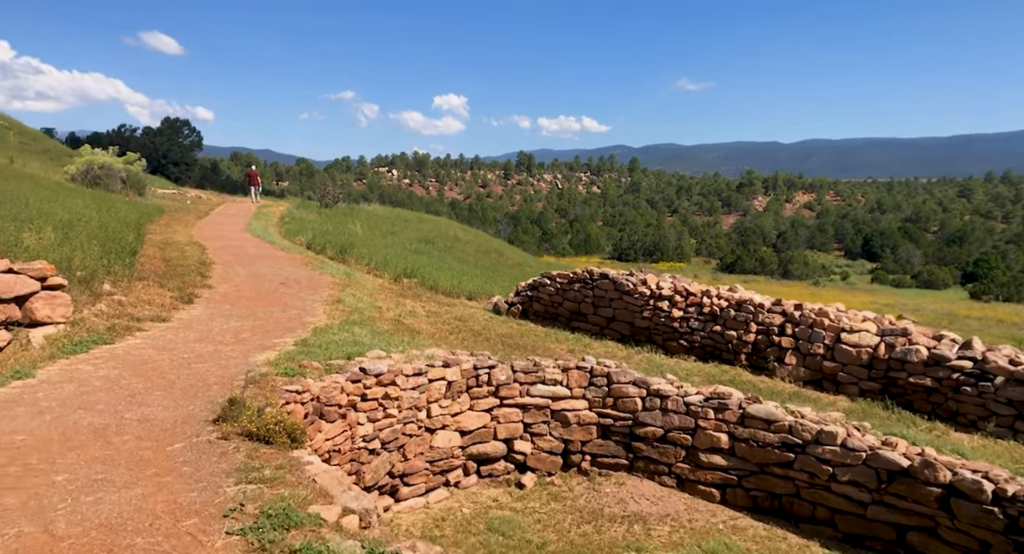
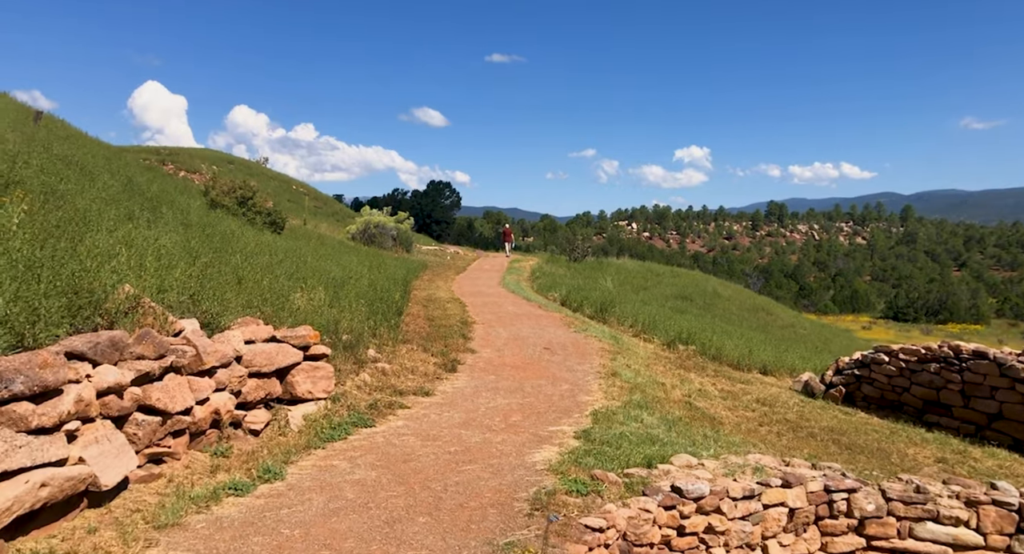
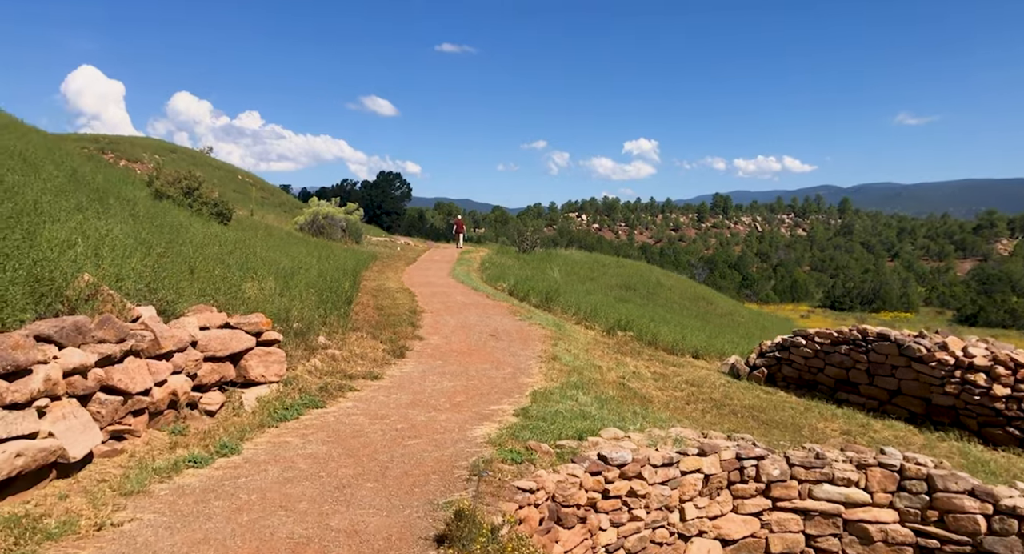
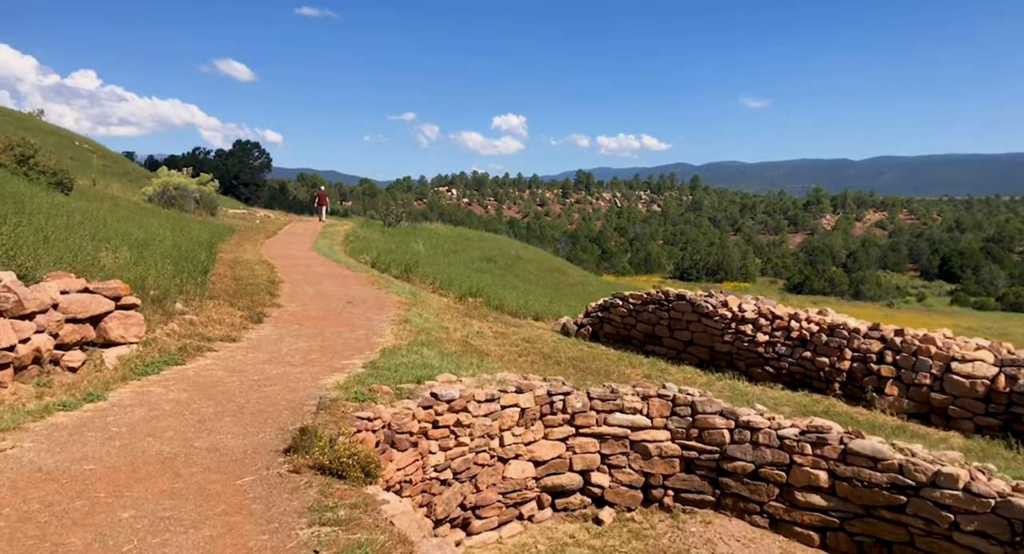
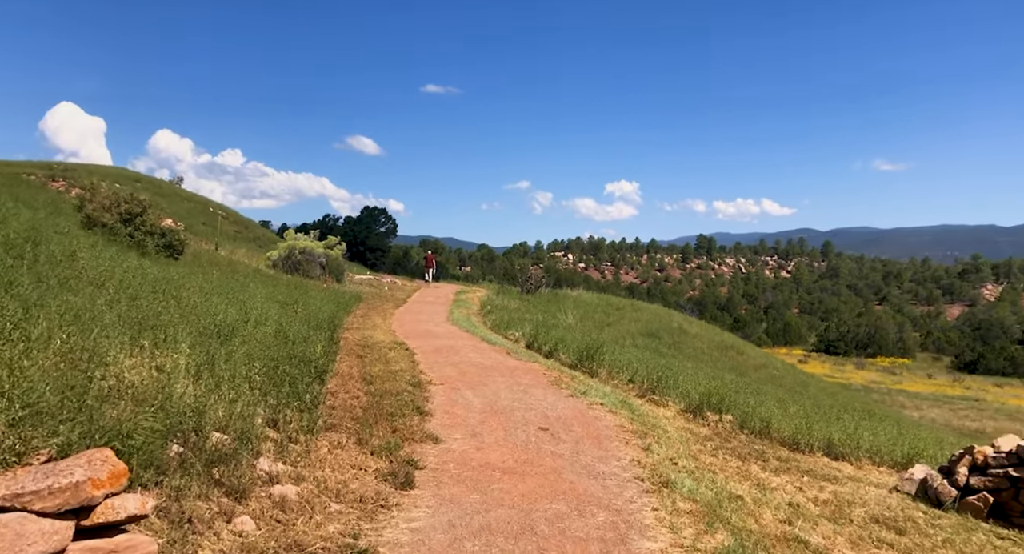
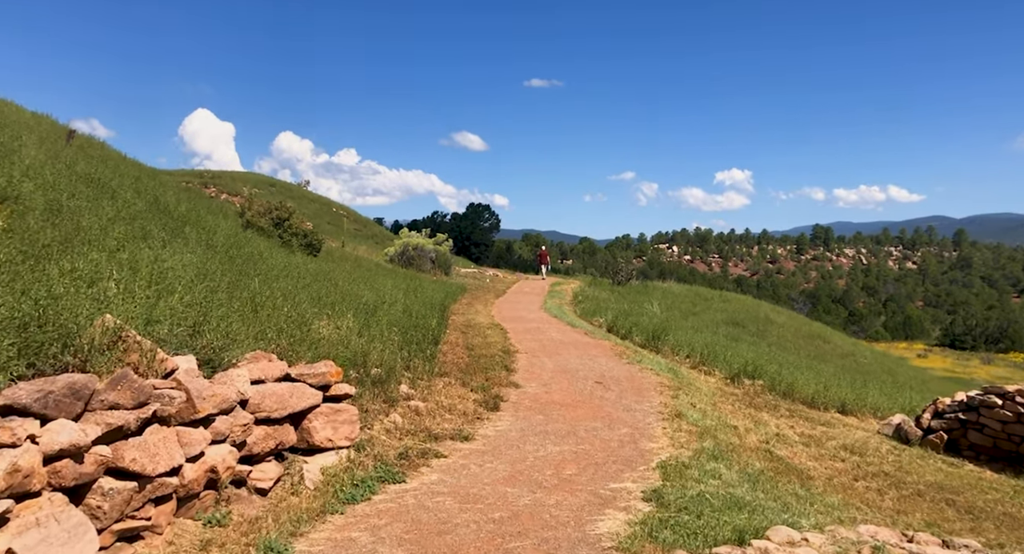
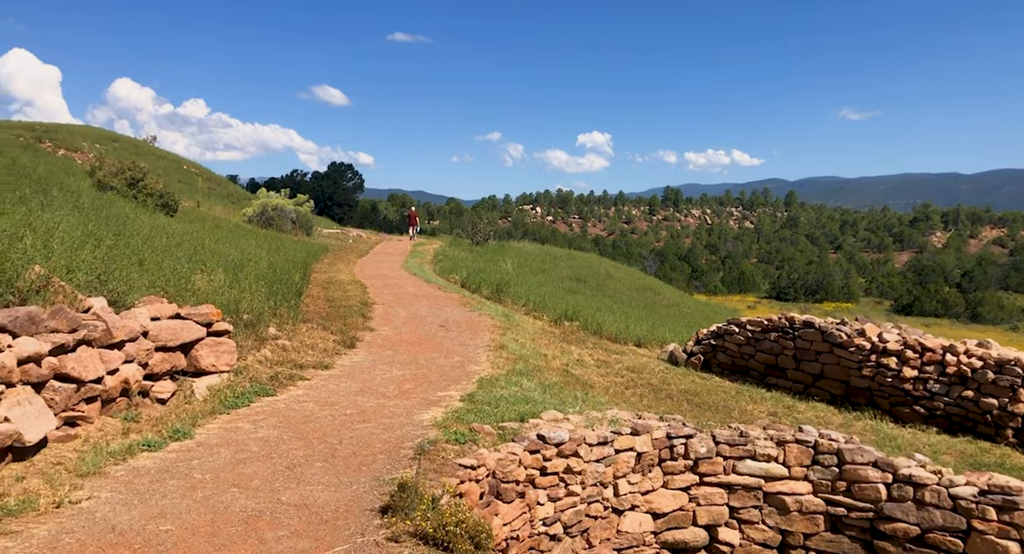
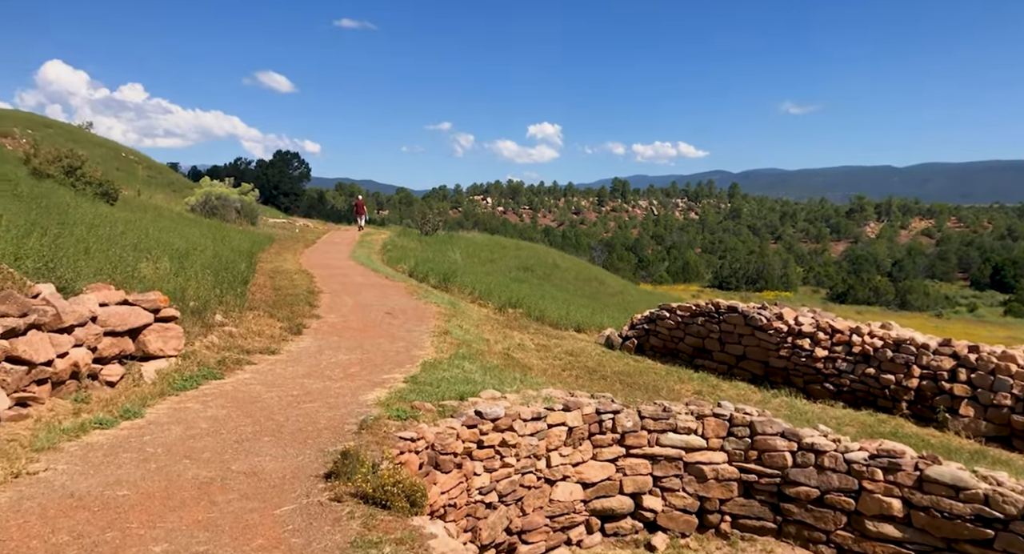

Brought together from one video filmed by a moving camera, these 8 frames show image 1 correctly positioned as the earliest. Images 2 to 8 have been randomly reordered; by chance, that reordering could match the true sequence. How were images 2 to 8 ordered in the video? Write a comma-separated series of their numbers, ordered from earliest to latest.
4, 8, 7, 3, 2, 6, 5
